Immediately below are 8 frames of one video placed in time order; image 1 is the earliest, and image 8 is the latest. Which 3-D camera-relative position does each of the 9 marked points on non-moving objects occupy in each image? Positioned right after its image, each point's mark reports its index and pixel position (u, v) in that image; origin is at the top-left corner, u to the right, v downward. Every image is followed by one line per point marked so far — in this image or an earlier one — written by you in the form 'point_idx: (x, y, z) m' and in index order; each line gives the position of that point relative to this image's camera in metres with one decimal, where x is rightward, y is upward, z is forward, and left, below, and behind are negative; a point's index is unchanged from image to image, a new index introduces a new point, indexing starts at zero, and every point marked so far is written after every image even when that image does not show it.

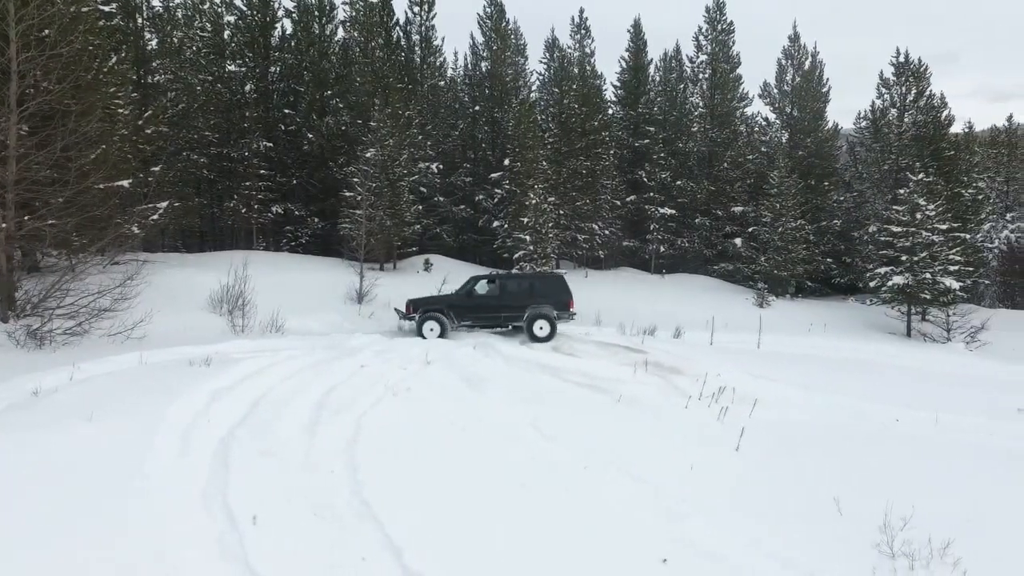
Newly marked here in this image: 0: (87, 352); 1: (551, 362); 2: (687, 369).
0: (-6.0, -0.9, +8.6) m
1: (+0.7, -1.3, +10.9) m
2: (+3.3, -1.5, +11.4) m
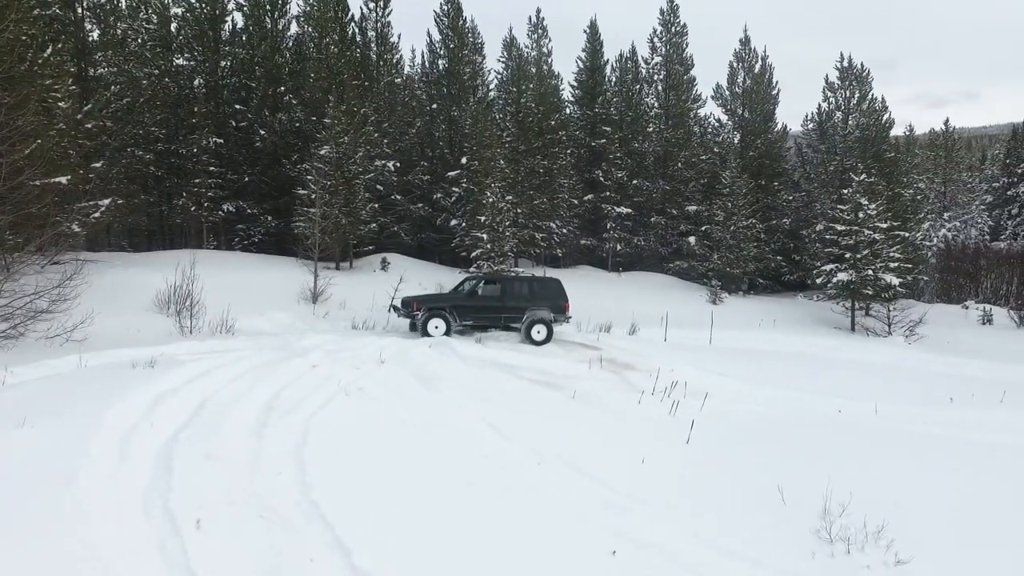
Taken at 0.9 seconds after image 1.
0: (-6.6, -0.9, +8.3) m
1: (-0.1, -1.2, +10.9) m
2: (+2.4, -1.4, +11.6) m
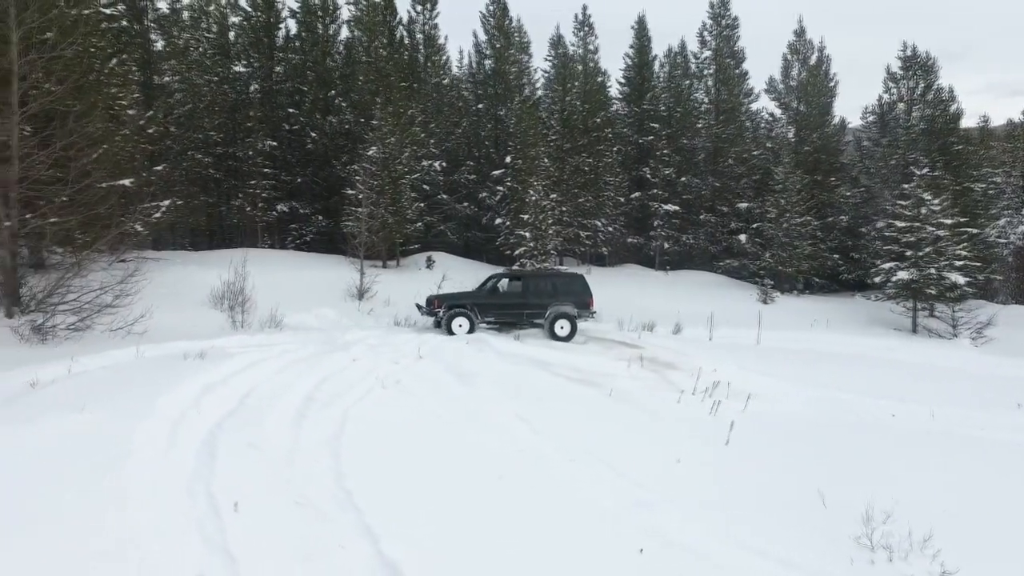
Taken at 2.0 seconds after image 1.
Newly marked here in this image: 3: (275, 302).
0: (-6.1, -0.8, +8.8) m
1: (+0.6, -1.2, +10.9) m
2: (+3.2, -1.4, +11.5) m
3: (-5.9, -0.3, +15.2) m
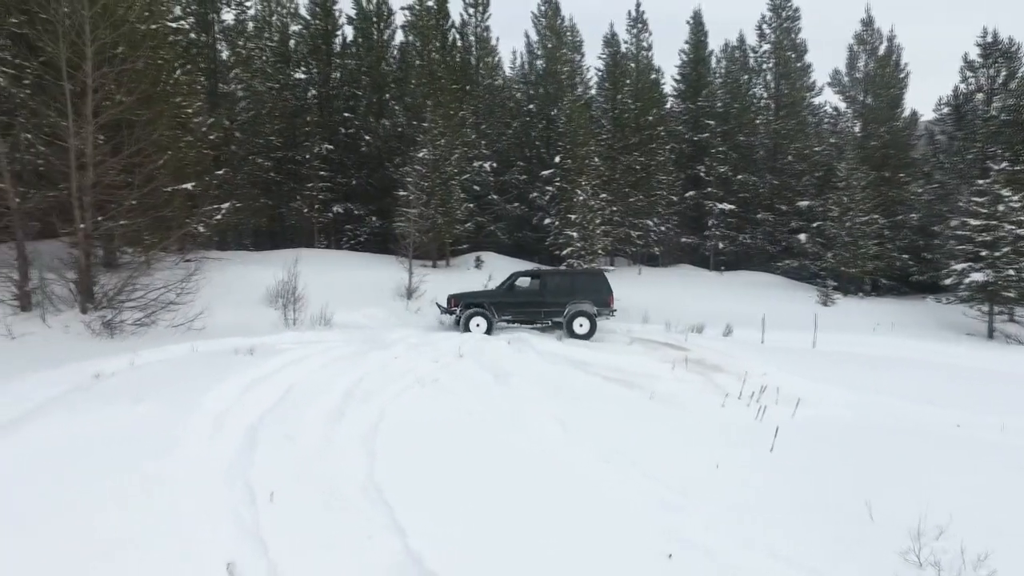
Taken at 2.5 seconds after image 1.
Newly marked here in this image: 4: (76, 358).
0: (-5.5, -0.8, +9.4) m
1: (+1.3, -1.2, +10.9) m
2: (+4.0, -1.4, +11.1) m
3: (-4.7, -0.3, +15.7) m
4: (-5.6, -0.9, +7.9) m
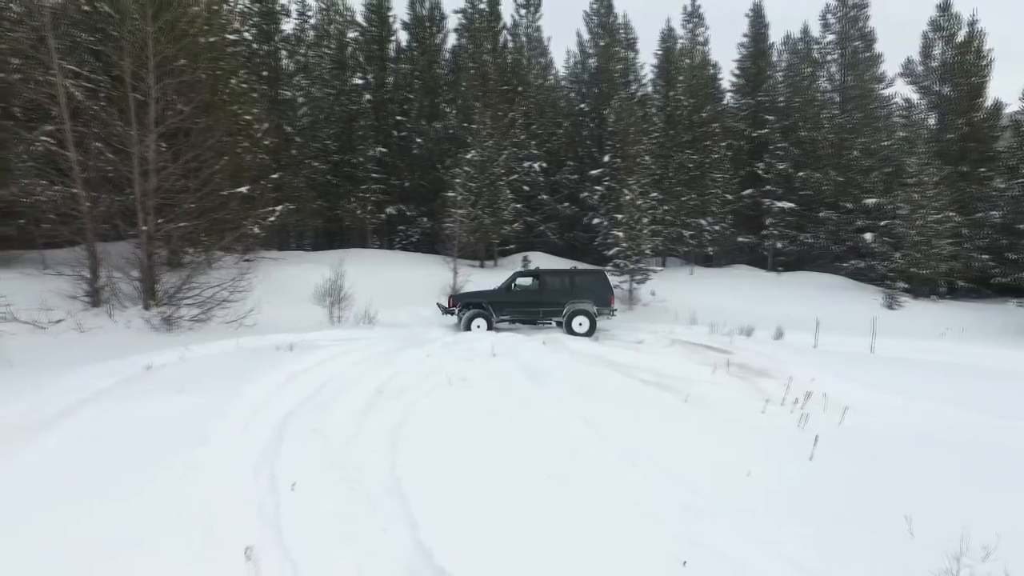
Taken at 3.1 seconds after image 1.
0: (-5.0, -0.8, +9.9) m
1: (+2.0, -1.2, +10.7) m
2: (+4.6, -1.5, +10.7) m
3: (-3.5, -0.3, +16.1) m
4: (-5.2, -0.9, +8.5) m
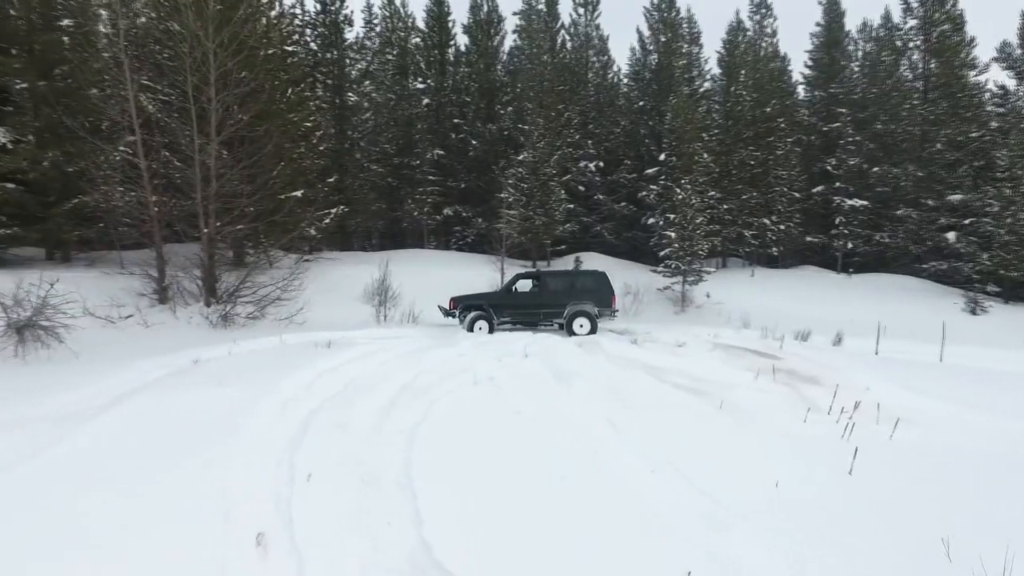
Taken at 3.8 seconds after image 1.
0: (-4.4, -0.8, +10.6) m
1: (+2.6, -1.2, +10.5) m
2: (+5.2, -1.5, +10.2) m
3: (-2.2, -0.3, +16.5) m
4: (-4.8, -0.9, +9.1) m
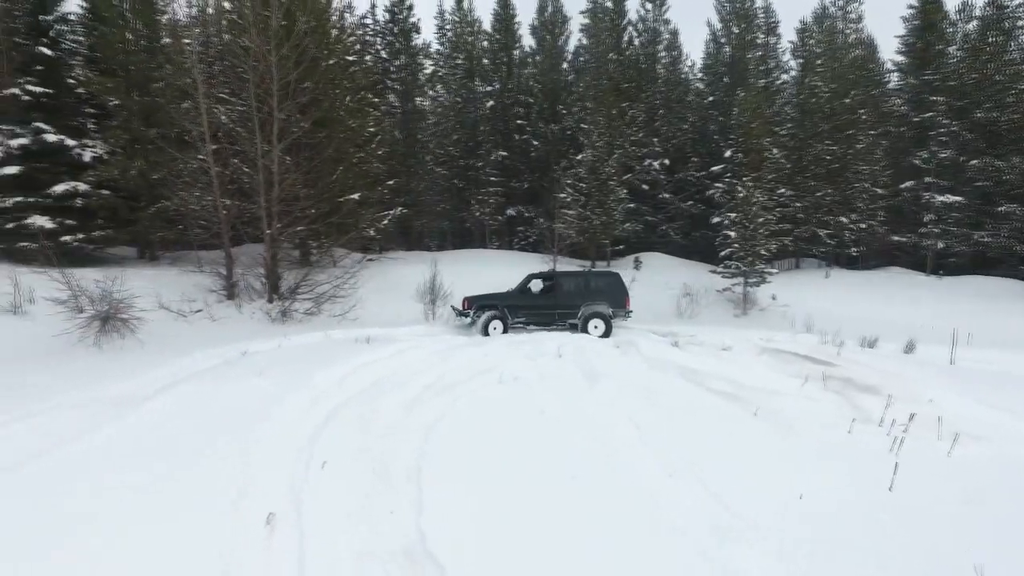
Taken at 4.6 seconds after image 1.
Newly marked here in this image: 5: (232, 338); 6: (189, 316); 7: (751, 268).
0: (-3.7, -0.7, +11.2) m
1: (+3.2, -1.3, +10.2) m
2: (+5.8, -1.6, +9.5) m
3: (-0.7, -0.3, +16.8) m
4: (-4.3, -0.8, +9.8) m
5: (-4.4, -0.8, +10.0) m
6: (-5.8, -0.5, +11.1) m
7: (+6.9, +0.6, +17.6) m
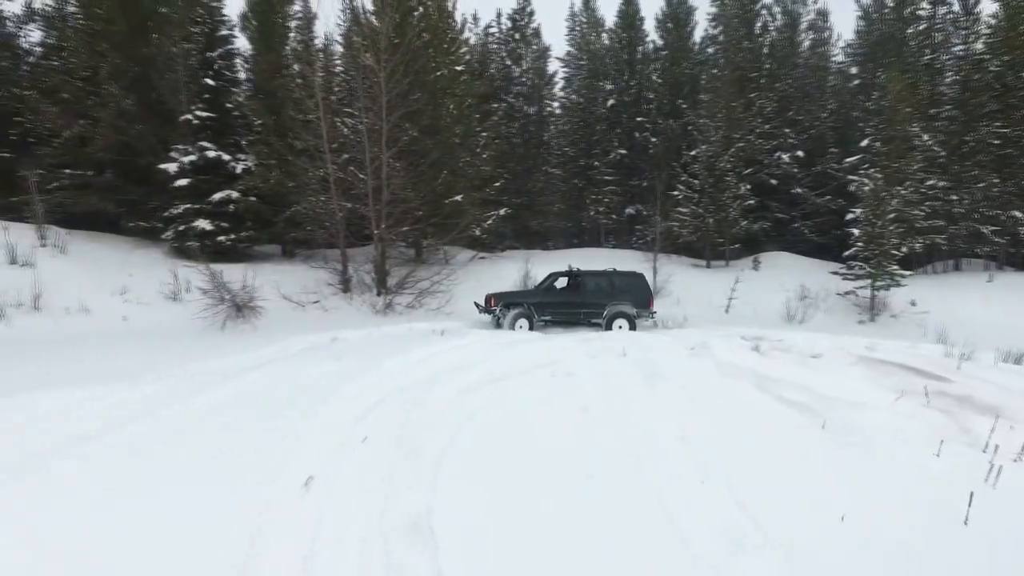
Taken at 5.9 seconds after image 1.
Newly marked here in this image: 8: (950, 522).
0: (-2.1, -0.6, +12.2) m
1: (+4.3, -1.3, +9.5) m
2: (+6.6, -1.6, +8.2) m
3: (+2.2, -0.2, +16.9) m
4: (-3.1, -0.7, +11.0) m
5: (-3.1, -0.7, +11.2) m
6: (-4.1, -0.4, +12.6) m
7: (+9.8, +0.5, +15.7) m
8: (+3.7, -2.3, +5.5) m
